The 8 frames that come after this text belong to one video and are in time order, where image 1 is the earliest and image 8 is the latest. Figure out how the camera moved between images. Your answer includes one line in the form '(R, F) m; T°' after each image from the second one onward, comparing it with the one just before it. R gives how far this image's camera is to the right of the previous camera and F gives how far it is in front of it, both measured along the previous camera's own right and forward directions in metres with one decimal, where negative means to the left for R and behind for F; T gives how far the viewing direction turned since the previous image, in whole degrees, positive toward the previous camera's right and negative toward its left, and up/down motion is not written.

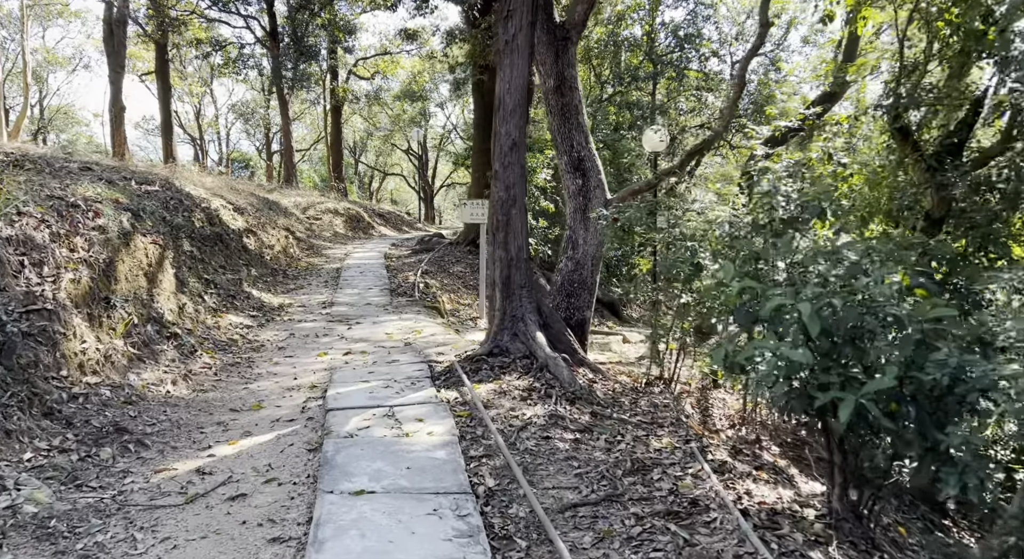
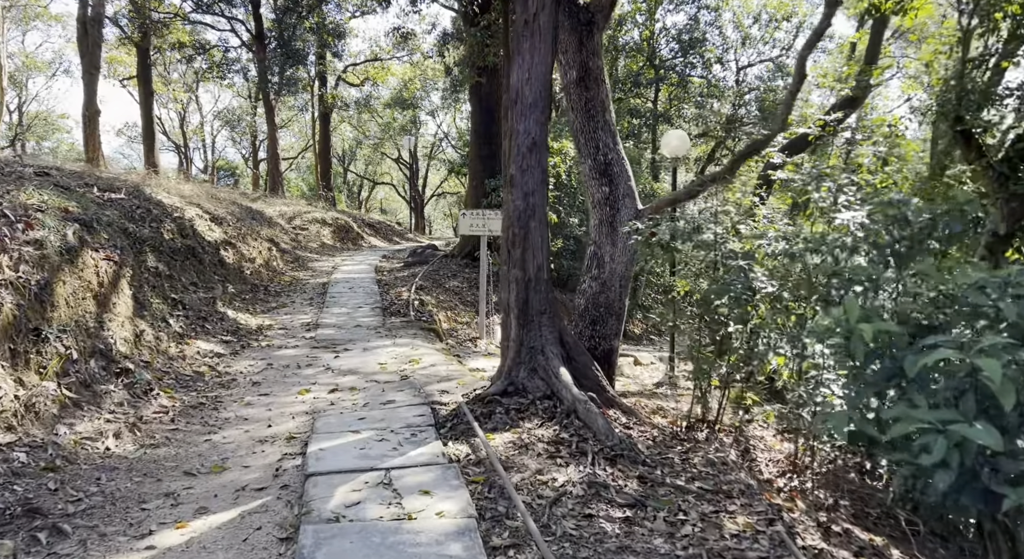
(-0.2, +1.0) m; +1°
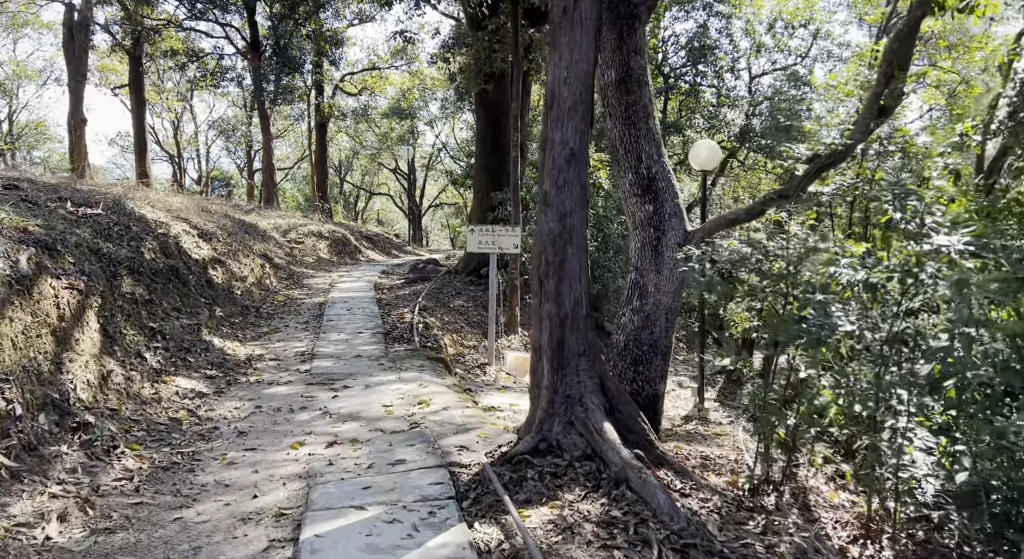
(-0.2, +0.9) m; 0°
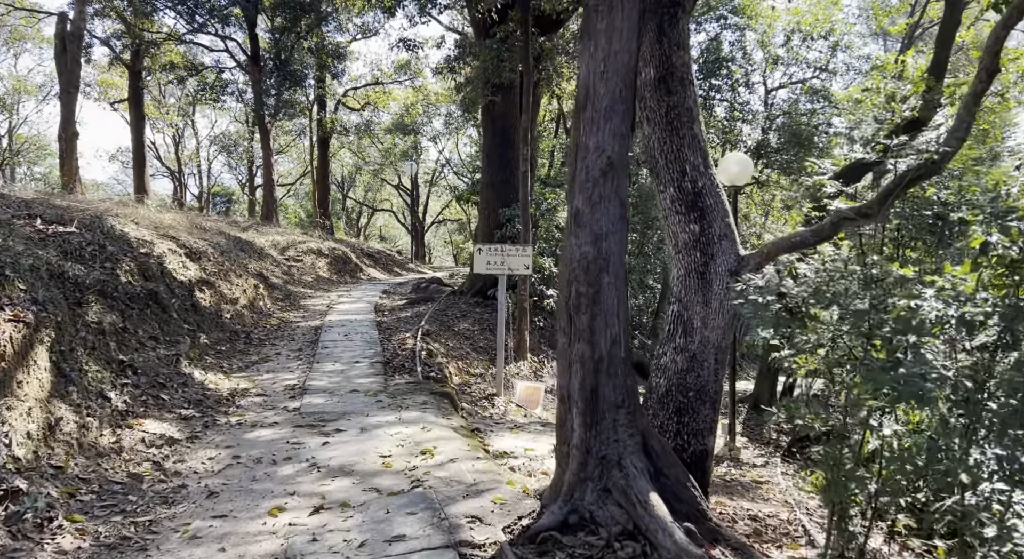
(-0.1, +0.8) m; 0°
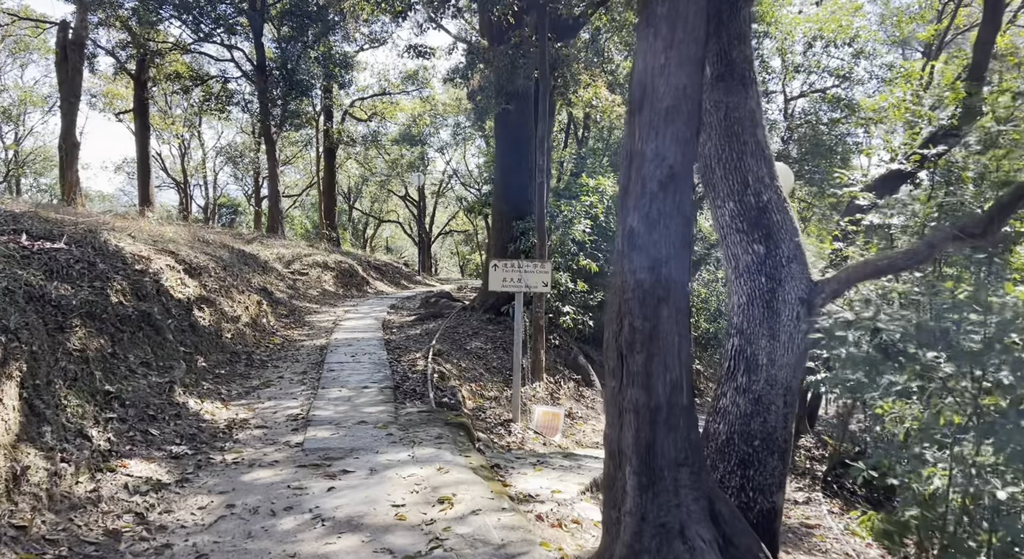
(-0.2, +0.6) m; 0°
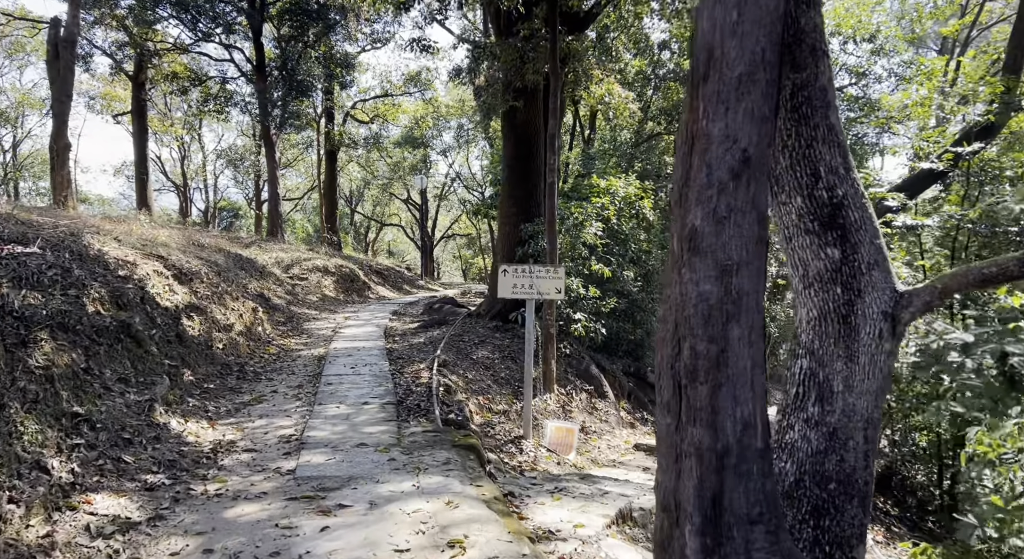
(-0.1, +0.6) m; 0°
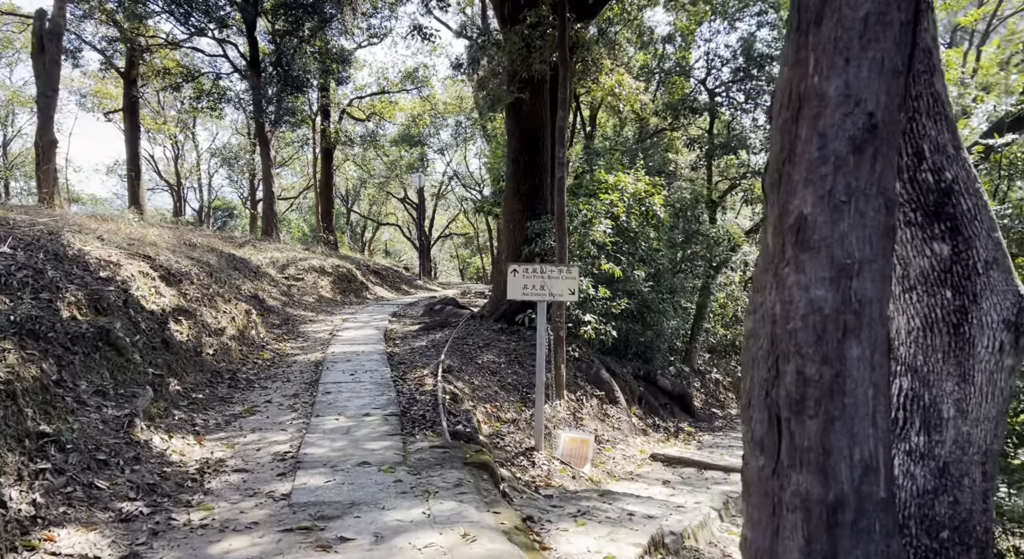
(-0.2, +0.6) m; 0°
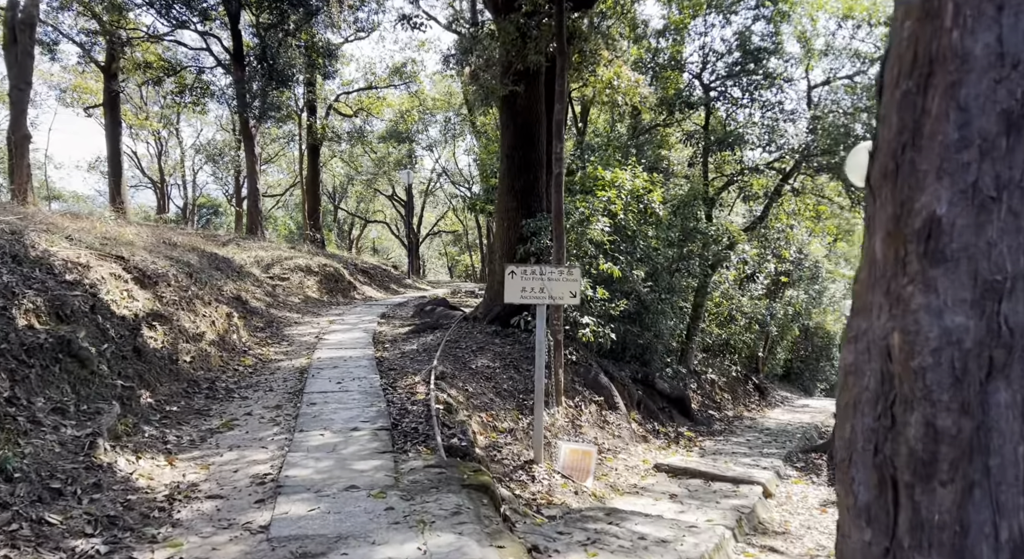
(-0.1, +0.5) m; +1°
